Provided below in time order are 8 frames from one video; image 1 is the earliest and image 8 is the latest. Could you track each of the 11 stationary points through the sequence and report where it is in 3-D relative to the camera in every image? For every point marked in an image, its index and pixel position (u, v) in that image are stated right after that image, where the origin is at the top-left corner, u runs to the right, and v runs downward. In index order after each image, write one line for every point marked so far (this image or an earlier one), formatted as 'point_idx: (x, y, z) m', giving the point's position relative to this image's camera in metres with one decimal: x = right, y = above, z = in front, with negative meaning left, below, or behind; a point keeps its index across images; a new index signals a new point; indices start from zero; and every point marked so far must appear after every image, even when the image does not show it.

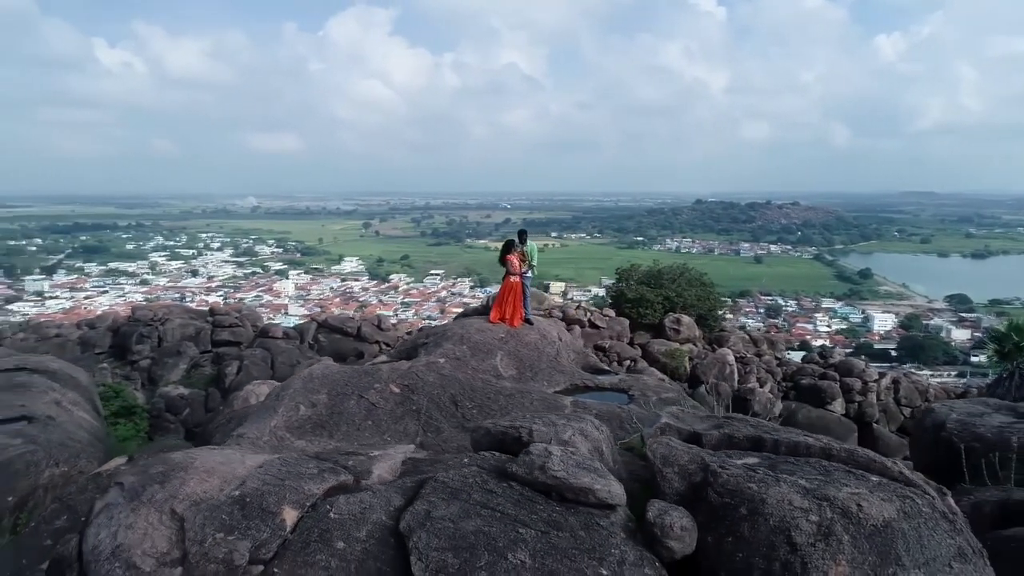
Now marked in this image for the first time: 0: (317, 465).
0: (-1.1, -1.0, +4.0) m
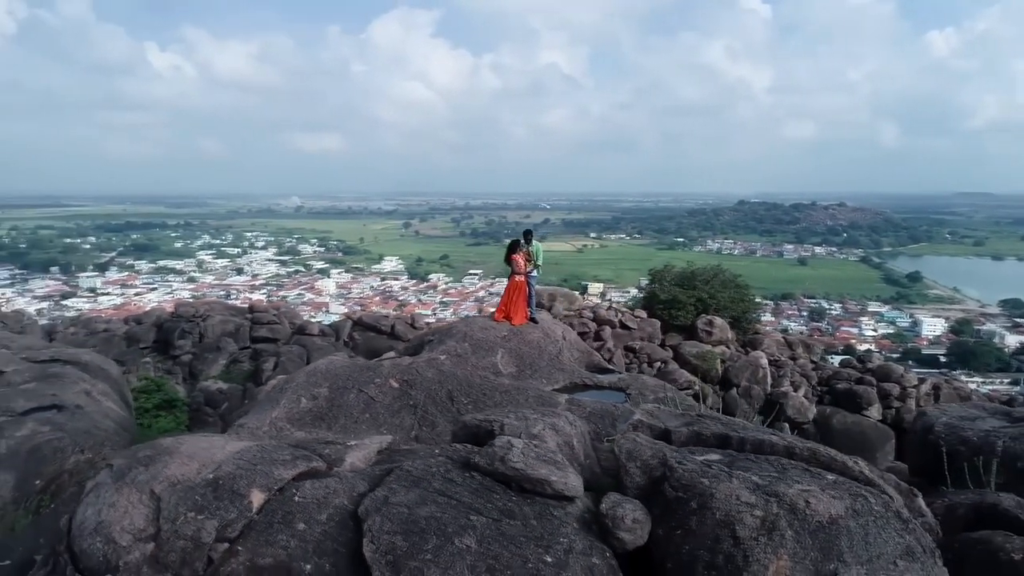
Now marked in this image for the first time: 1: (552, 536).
0: (-1.3, -1.0, +4.2) m
1: (+0.2, -1.2, +3.5) m
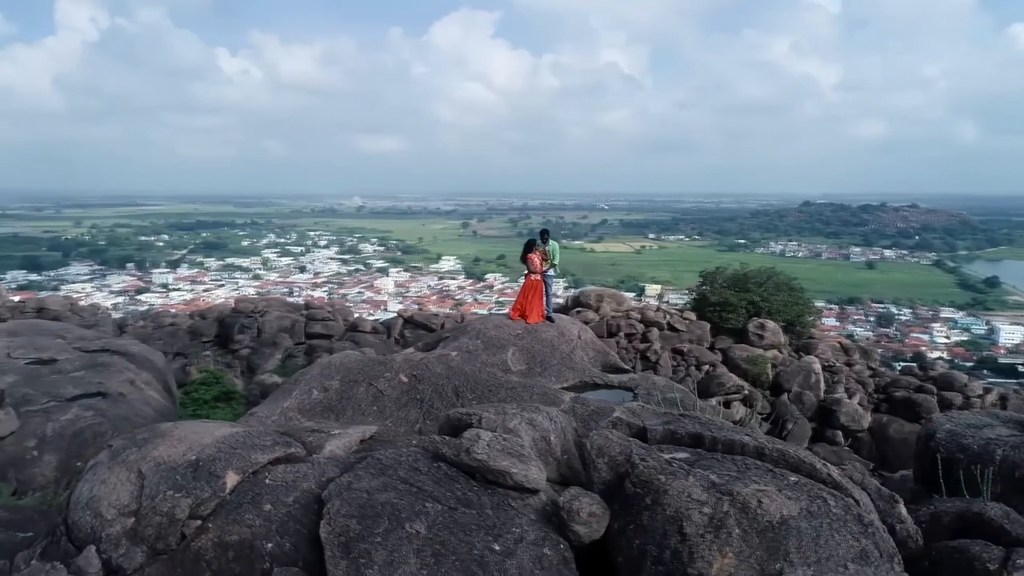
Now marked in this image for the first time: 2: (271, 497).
0: (-1.4, -0.9, +4.4) m
1: (0.0, -1.2, +3.6) m
2: (-1.3, -1.1, +3.7) m
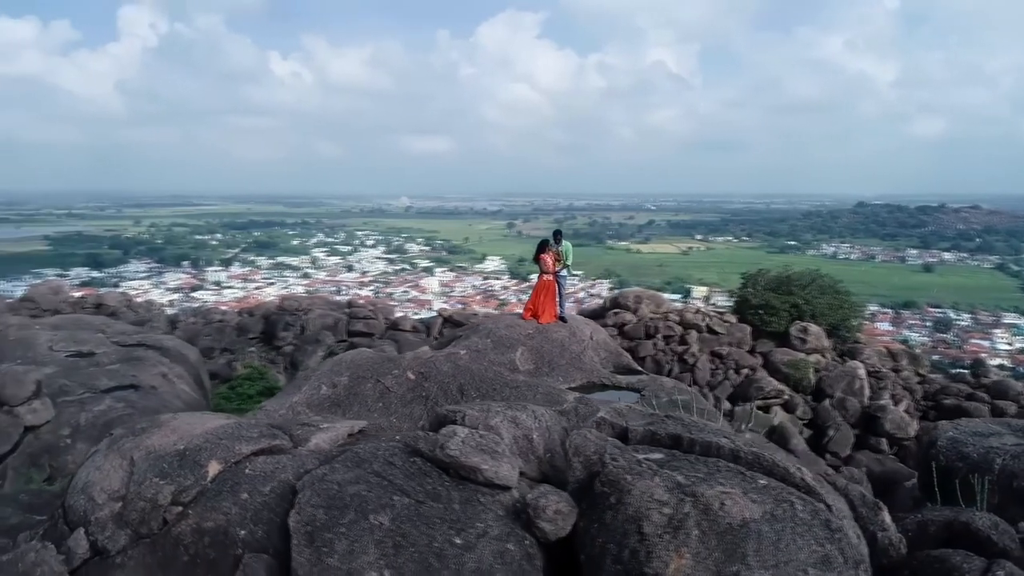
0: (-1.6, -0.9, +4.6) m
1: (-0.2, -1.2, +3.7) m
2: (-1.4, -1.1, +3.9) m
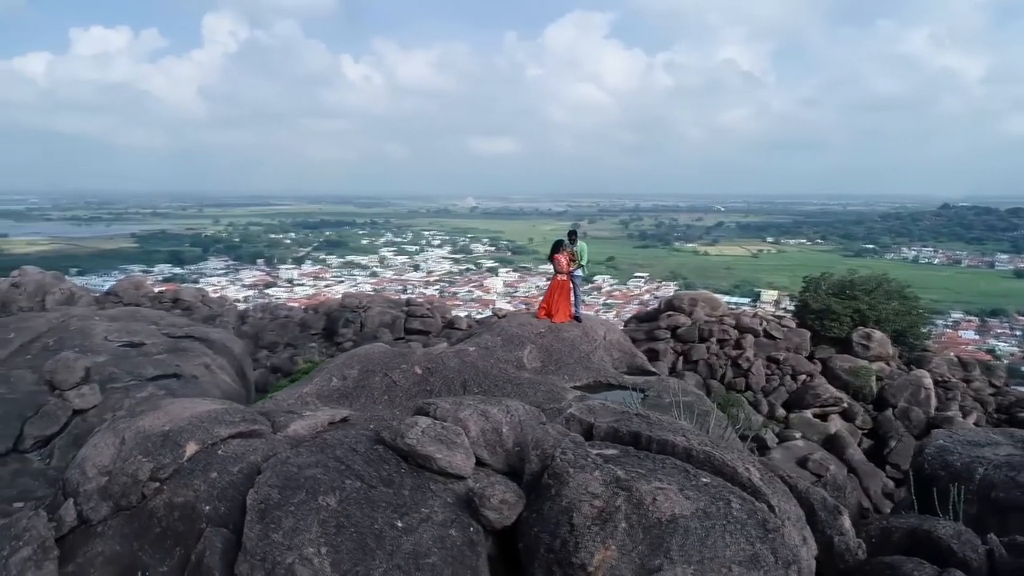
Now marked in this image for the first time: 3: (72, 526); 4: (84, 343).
0: (-1.8, -0.9, +4.8) m
1: (-0.5, -1.2, +3.9) m
2: (-1.7, -1.0, +4.2) m
3: (-2.6, -1.4, +4.1) m
4: (-7.1, -0.9, +11.8) m
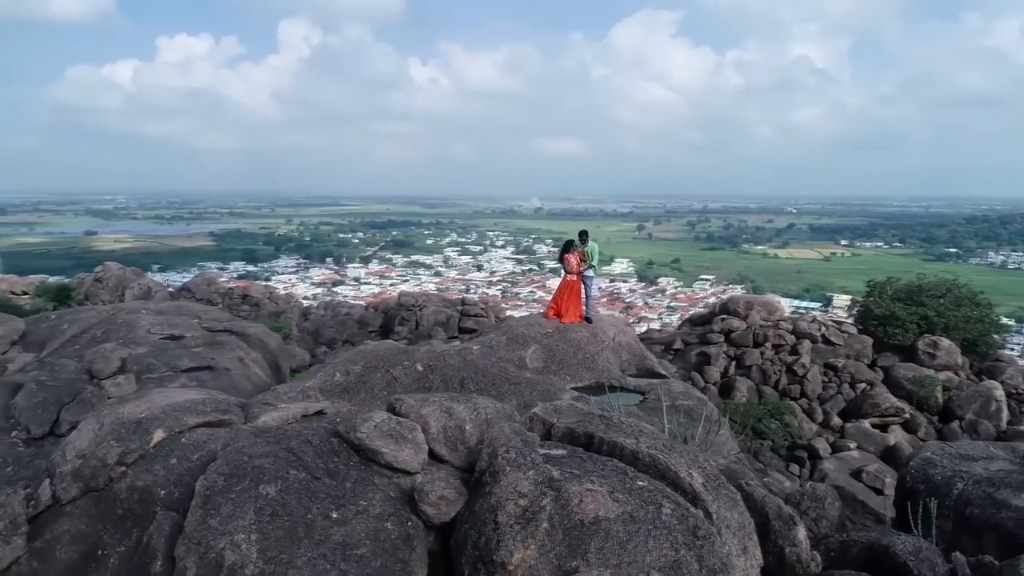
0: (-2.0, -0.8, +5.0) m
1: (-0.9, -1.2, +3.9) m
2: (-2.0, -1.0, +4.3) m
3: (-2.9, -1.3, +4.4) m
4: (-6.7, -0.8, +12.5) m
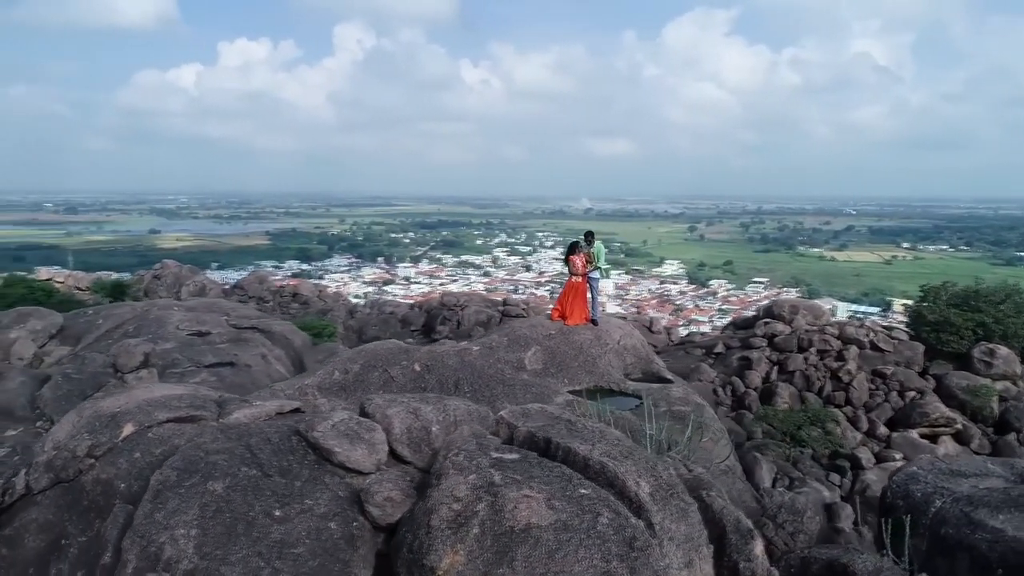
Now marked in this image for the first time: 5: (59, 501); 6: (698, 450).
0: (-2.3, -0.8, +5.1) m
1: (-1.2, -1.2, +4.0) m
2: (-2.3, -1.0, +4.4) m
3: (-3.1, -1.3, +4.5) m
4: (-6.4, -0.8, +12.9) m
5: (-2.8, -1.3, +4.4) m
6: (+1.6, -1.4, +6.0) m
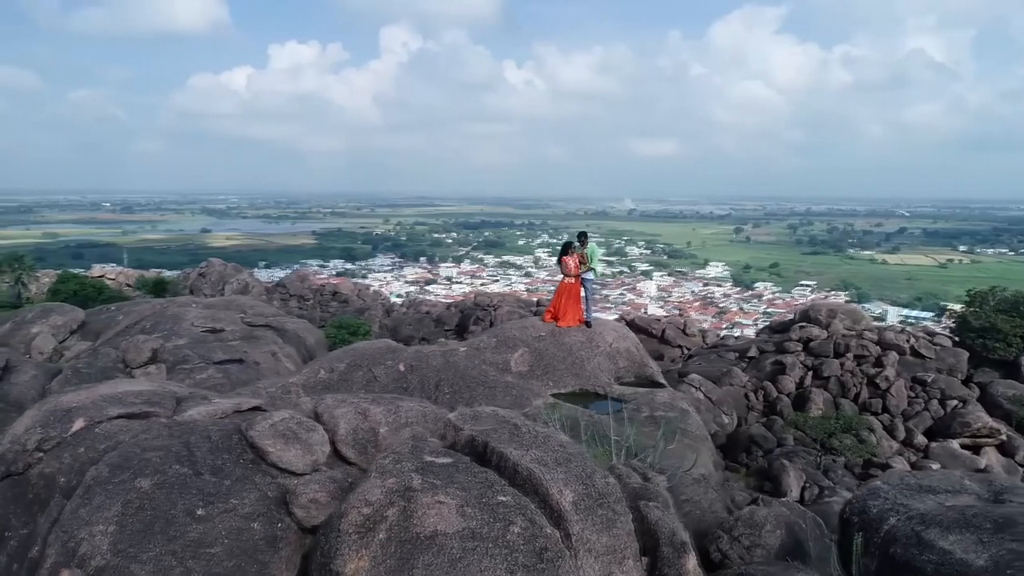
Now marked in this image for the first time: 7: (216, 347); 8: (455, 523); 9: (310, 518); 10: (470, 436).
0: (-2.6, -0.8, +5.2) m
1: (-1.6, -1.1, +3.9) m
2: (-2.7, -1.0, +4.5) m
3: (-3.5, -1.3, +4.6) m
4: (-6.3, -0.7, +13.1) m
5: (-3.2, -1.3, +4.5) m
6: (+1.3, -1.4, +5.9) m
7: (-5.1, -1.0, +12.1) m
8: (-0.3, -1.1, +3.3) m
9: (-1.1, -1.2, +3.8) m
10: (-0.3, -0.9, +4.4) m
